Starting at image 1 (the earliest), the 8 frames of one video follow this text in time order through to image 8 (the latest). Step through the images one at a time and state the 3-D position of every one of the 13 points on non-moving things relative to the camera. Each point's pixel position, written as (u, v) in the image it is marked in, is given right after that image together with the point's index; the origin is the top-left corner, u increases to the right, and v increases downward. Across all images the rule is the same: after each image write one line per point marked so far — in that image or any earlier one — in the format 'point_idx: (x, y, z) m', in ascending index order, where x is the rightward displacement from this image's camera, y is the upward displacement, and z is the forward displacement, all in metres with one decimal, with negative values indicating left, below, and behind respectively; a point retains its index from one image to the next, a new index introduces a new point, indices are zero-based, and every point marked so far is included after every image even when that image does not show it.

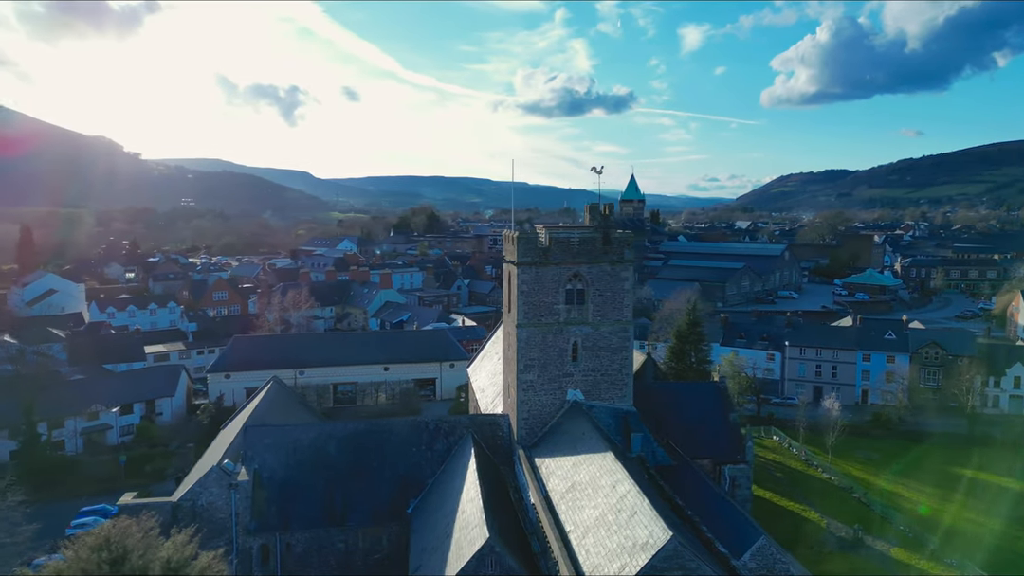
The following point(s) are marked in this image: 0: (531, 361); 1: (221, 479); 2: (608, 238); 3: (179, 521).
0: (+0.5, -2.0, +19.8) m
1: (-7.4, -4.9, +18.7) m
2: (+2.6, +1.3, +19.7) m
3: (-8.4, -5.9, +18.4) m
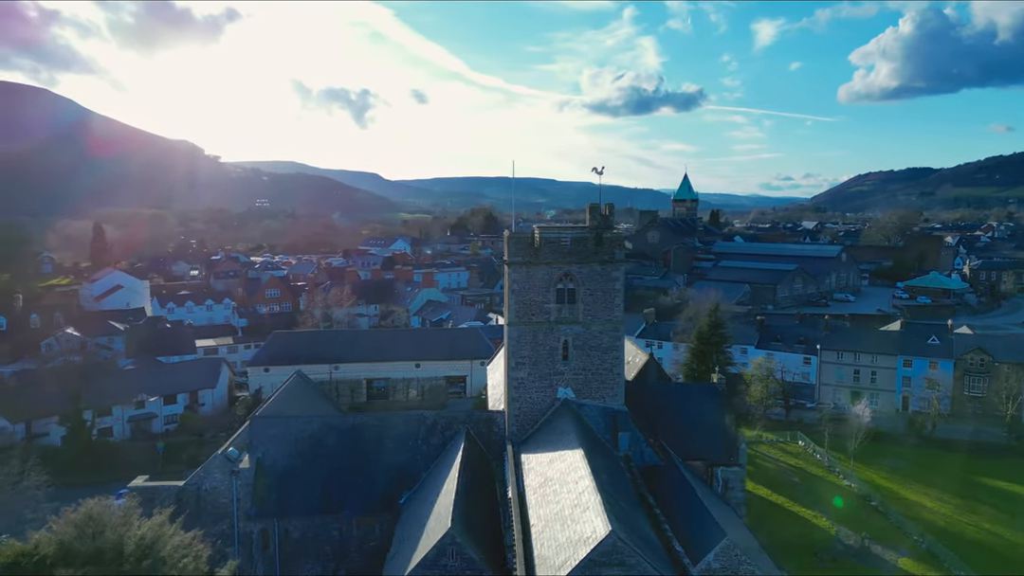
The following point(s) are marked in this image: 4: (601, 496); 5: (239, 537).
0: (+0.3, -2.0, +20.1) m
1: (-7.8, -4.8, +19.8) m
2: (+2.3, +1.3, +19.9) m
3: (-8.8, -5.8, +19.5) m
4: (+1.7, -3.8, +13.6) m
5: (-7.4, -6.7, +19.8) m
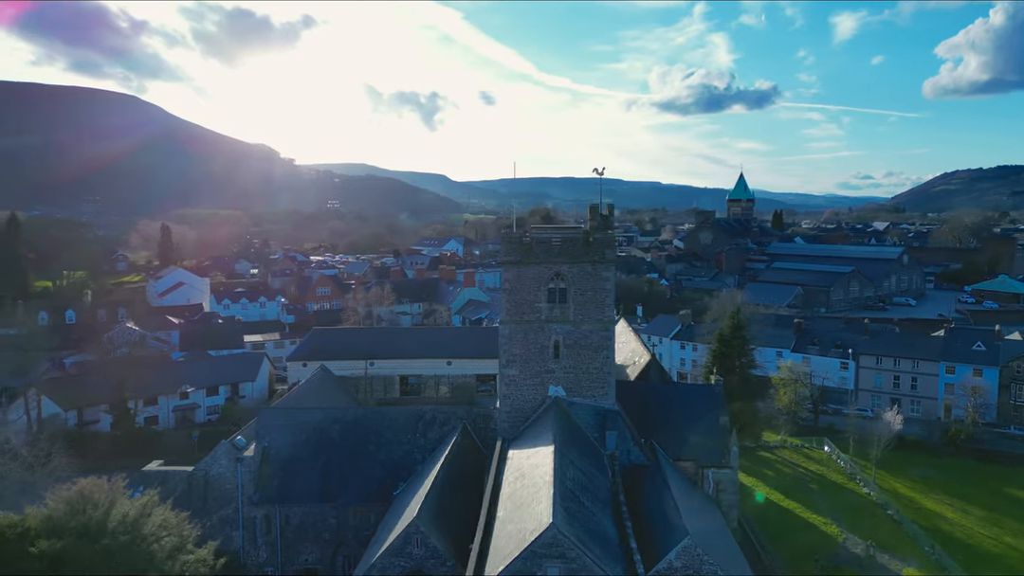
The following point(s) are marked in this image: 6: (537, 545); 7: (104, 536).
0: (0.0, -1.9, +20.5) m
1: (-8.0, -4.7, +20.8) m
2: (+2.1, +1.3, +20.1) m
3: (-9.0, -5.7, +20.7) m
4: (+0.9, -3.8, +13.9) m
5: (-7.7, -6.6, +20.8) m
6: (+0.4, -4.3, +12.3) m
7: (-7.5, -4.6, +13.6) m
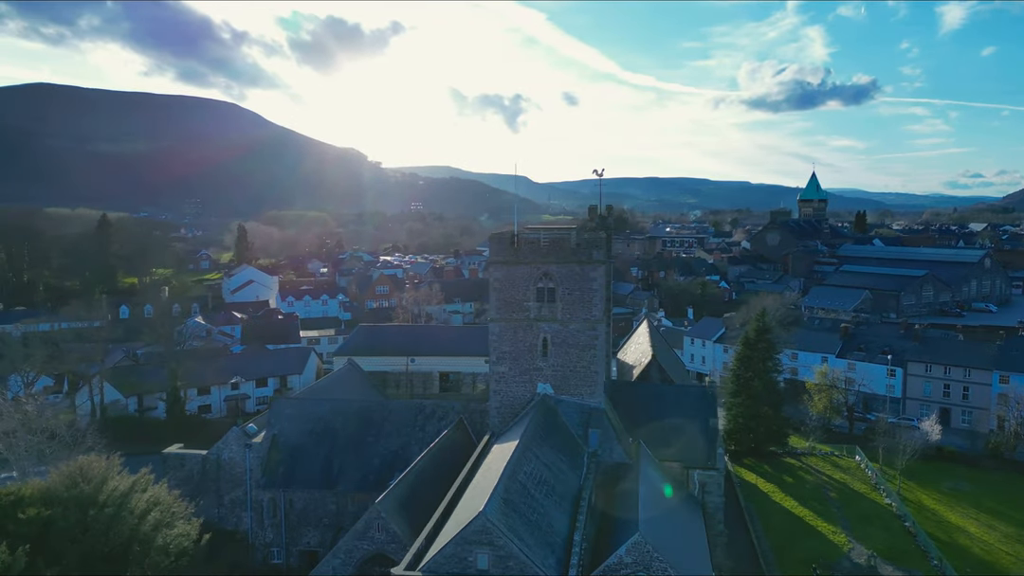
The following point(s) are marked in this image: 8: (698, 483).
0: (-0.3, -1.9, +21.0) m
1: (-8.3, -4.6, +22.2) m
2: (+1.8, +1.3, +20.4) m
3: (-9.3, -5.6, +22.2) m
4: (-0.2, -3.8, +14.4) m
5: (-7.9, -6.5, +22.2) m
6: (-0.8, -4.3, +12.8) m
7: (-8.6, -4.5, +15.0) m
8: (+5.1, -5.4, +20.1) m
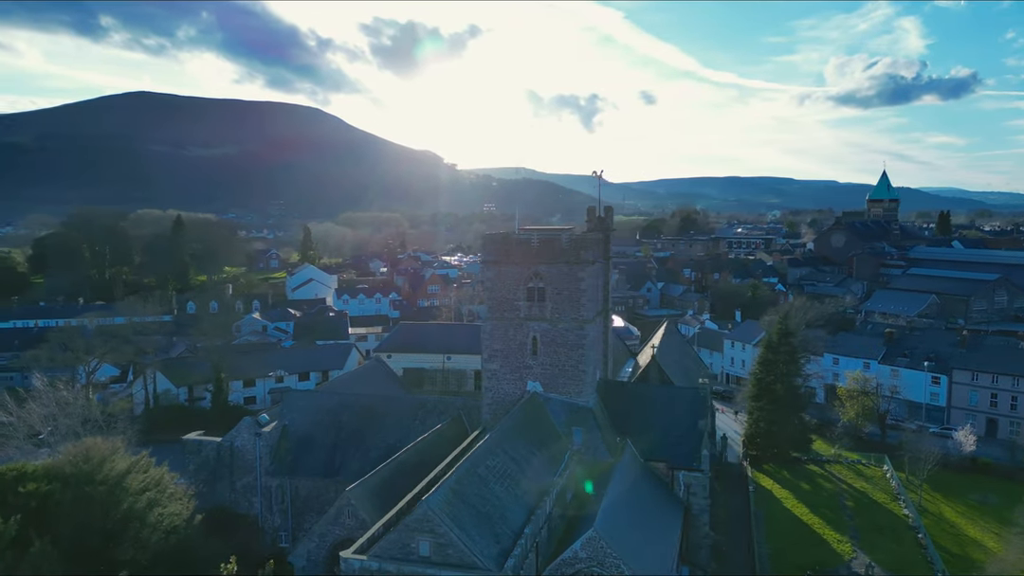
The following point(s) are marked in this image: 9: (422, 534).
0: (-0.5, -1.9, +21.5) m
1: (-8.4, -4.5, +23.5) m
2: (+1.5, +1.3, +20.7) m
3: (-9.4, -5.5, +23.6) m
4: (-1.1, -3.8, +14.9) m
5: (-8.1, -6.4, +23.4) m
6: (-1.9, -4.2, +13.4) m
7: (-9.4, -4.4, +16.4) m
8: (+4.7, -5.4, +20.1) m
9: (-1.6, -4.5, +13.4) m
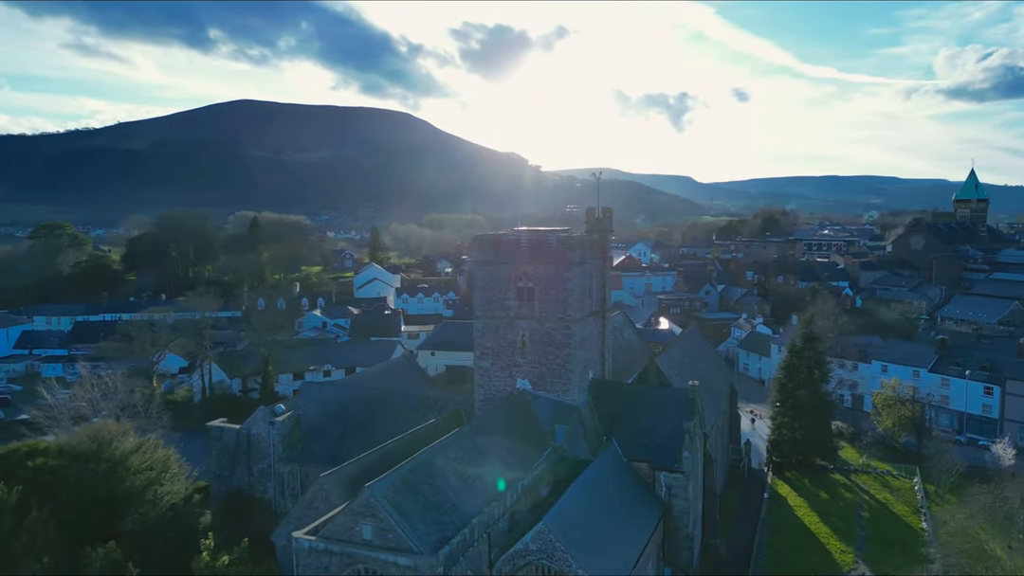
0: (-0.8, -1.9, +22.1) m
1: (-8.4, -4.4, +25.0) m
2: (+1.2, +1.3, +21.0) m
3: (-9.4, -5.4, +25.2) m
4: (-2.1, -3.7, +15.6) m
5: (-8.1, -6.3, +24.8) m
6: (-3.1, -4.2, +14.2) m
7: (-10.2, -4.3, +18.0) m
8: (+4.2, -5.4, +20.1) m
9: (-2.8, -4.4, +14.1) m
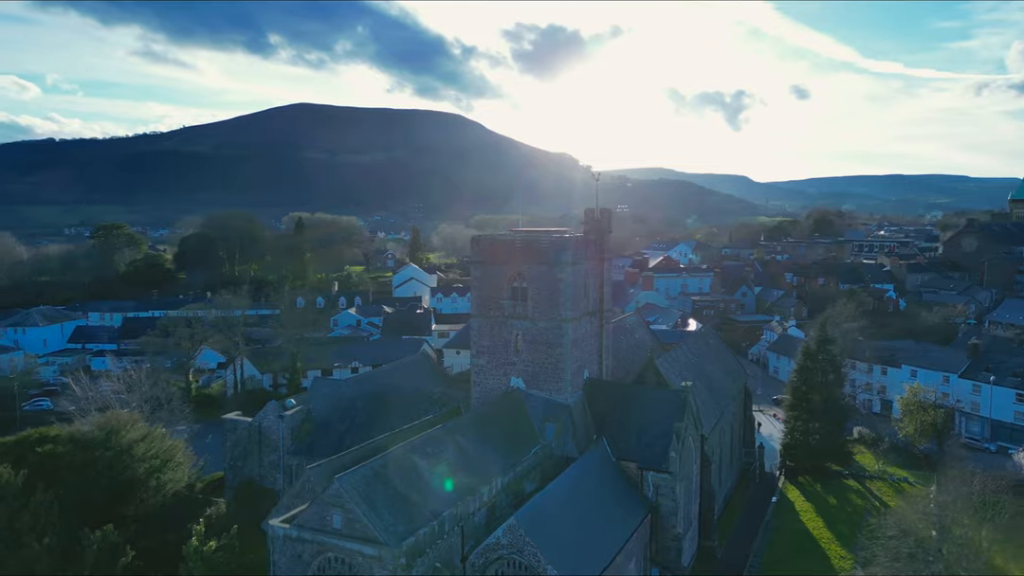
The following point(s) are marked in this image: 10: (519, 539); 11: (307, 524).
0: (-0.9, -1.8, +22.5) m
1: (-8.4, -4.3, +25.9) m
2: (+1.0, +1.3, +21.3) m
3: (-9.4, -5.3, +26.1) m
4: (-2.7, -3.7, +16.1) m
5: (-8.1, -6.3, +25.7) m
6: (-3.8, -4.2, +14.8) m
7: (-10.6, -4.2, +19.0) m
8: (+3.9, -5.4, +20.1) m
9: (-3.5, -4.4, +14.7) m
10: (+0.1, -5.4, +15.6) m
11: (-4.2, -4.8, +14.9) m
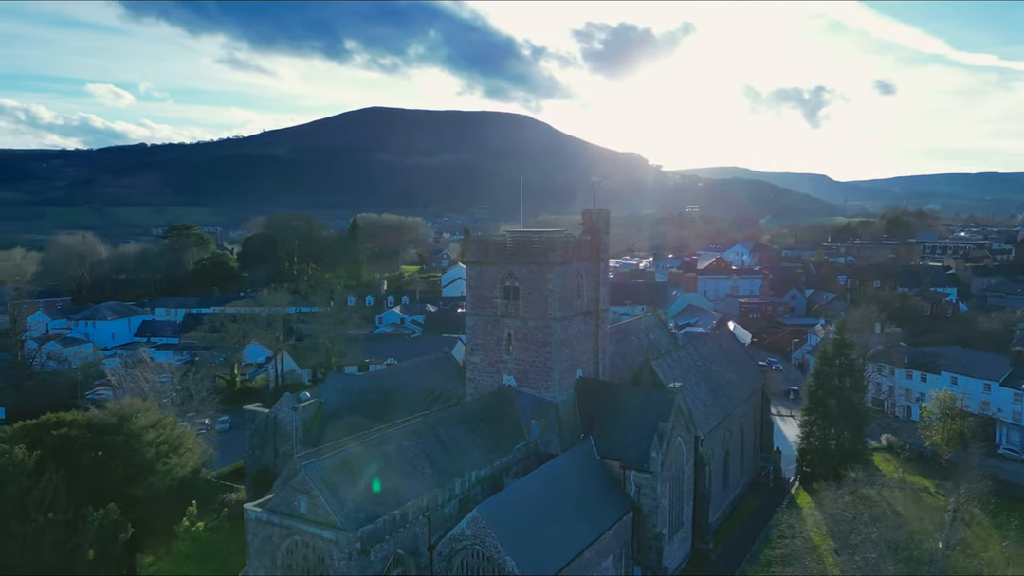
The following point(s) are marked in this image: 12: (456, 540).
0: (-1.1, -1.8, +23.1) m
1: (-8.2, -4.3, +27.1) m
2: (+0.7, +1.4, +21.7) m
3: (-9.2, -5.2, +27.4) m
4: (-3.5, -3.7, +16.8) m
5: (-8.0, -6.2, +26.9) m
6: (-4.7, -4.1, +15.6) m
7: (-11.1, -4.1, +20.5) m
8: (+3.5, -5.5, +20.3) m
9: (-4.5, -4.4, +15.5) m
10: (-0.8, -5.4, +16.1) m
11: (-5.1, -4.8, +15.8) m
12: (-1.3, -5.7, +16.6) m
